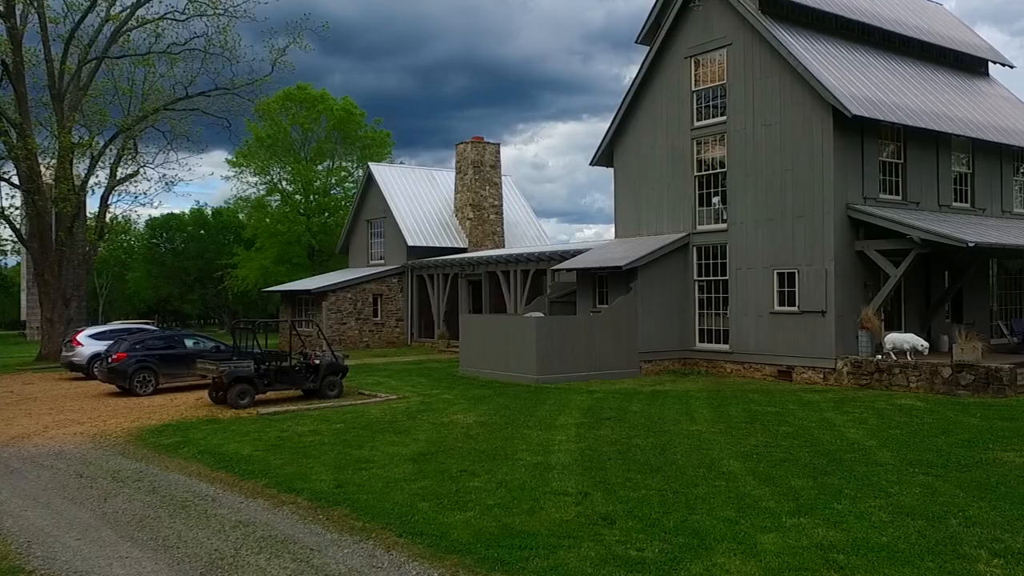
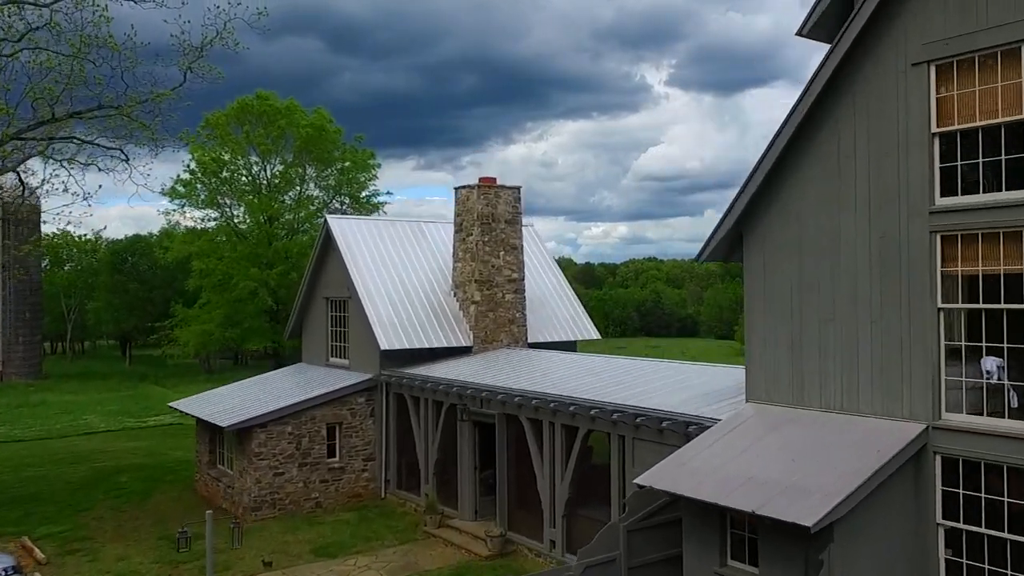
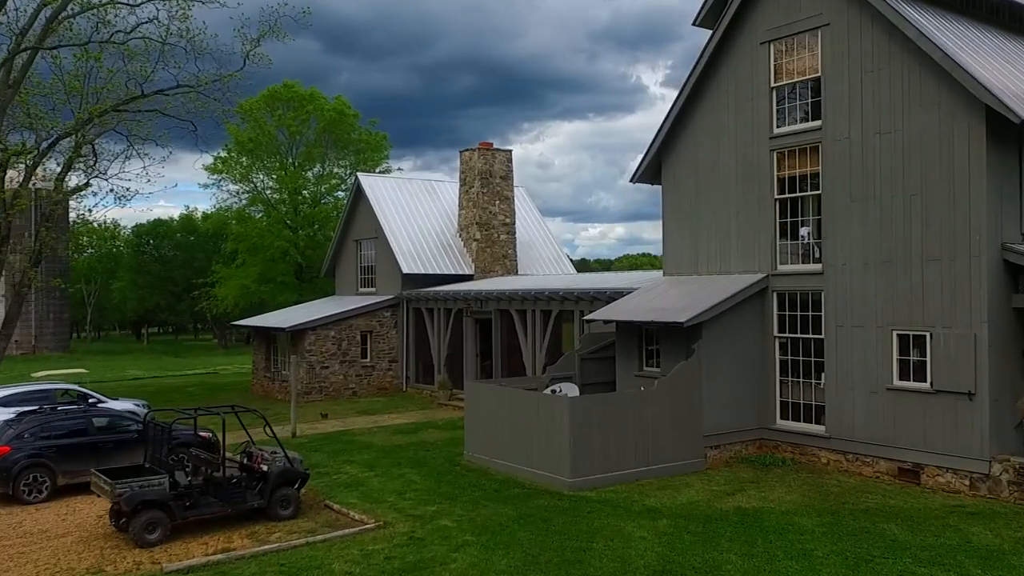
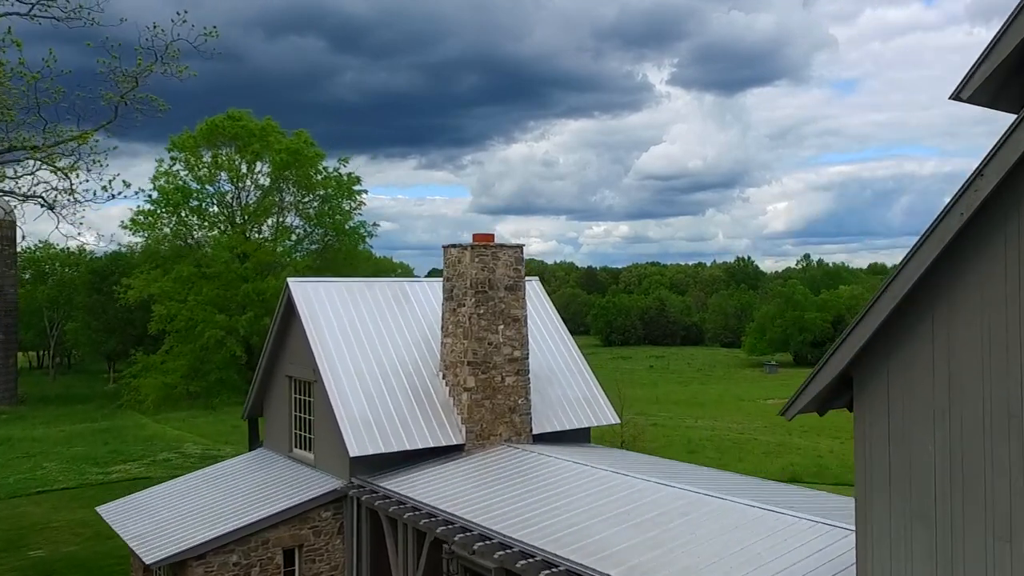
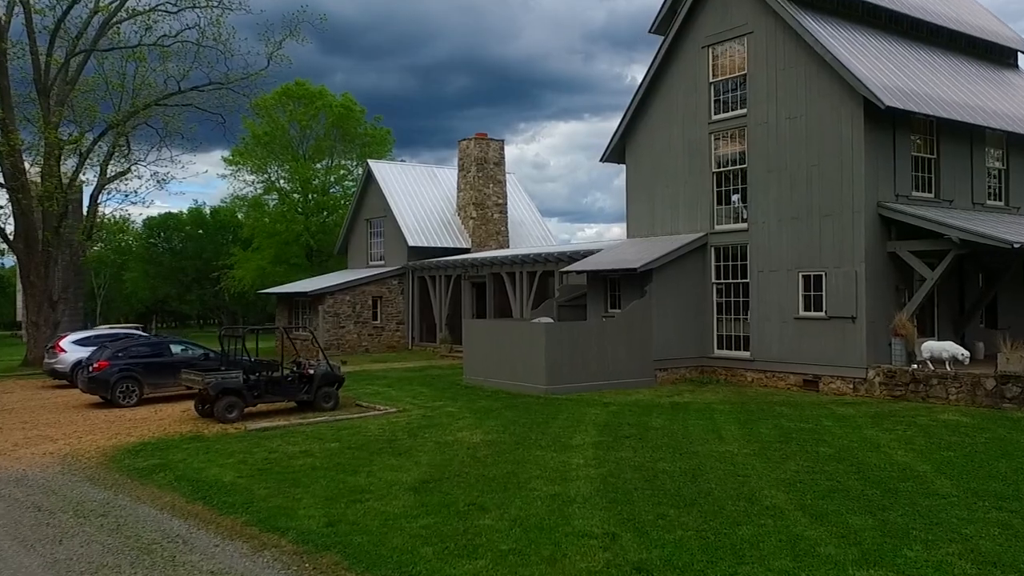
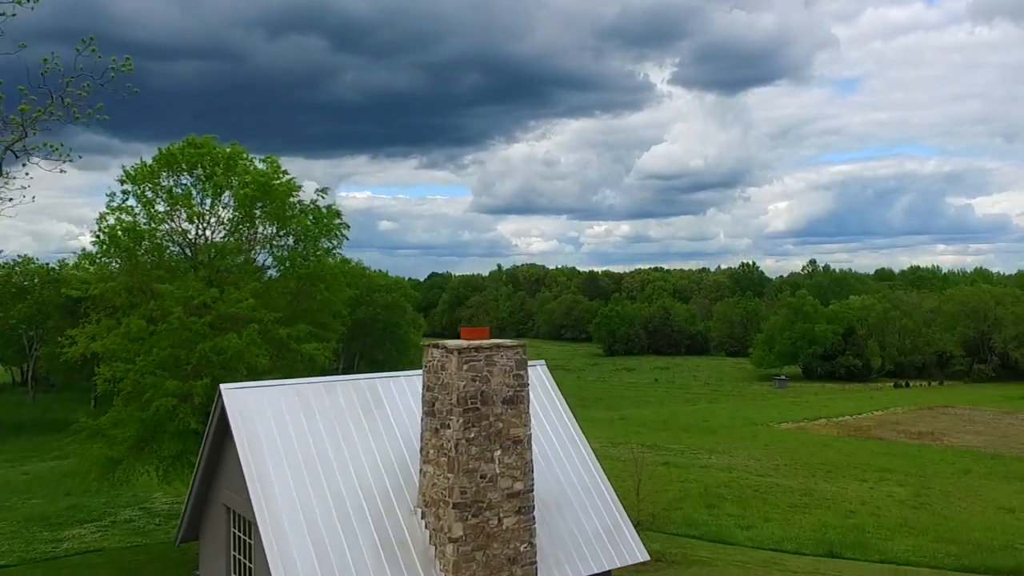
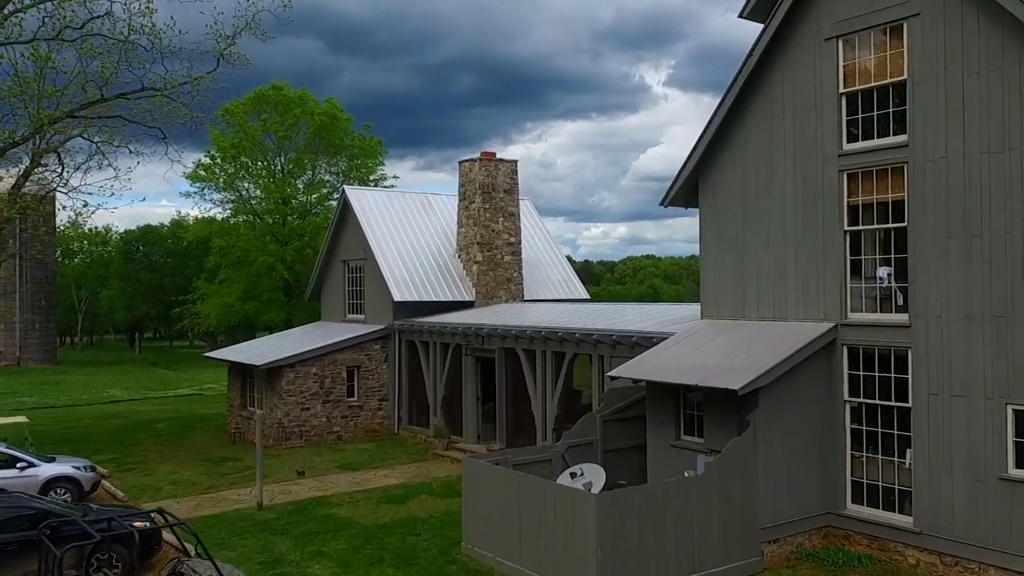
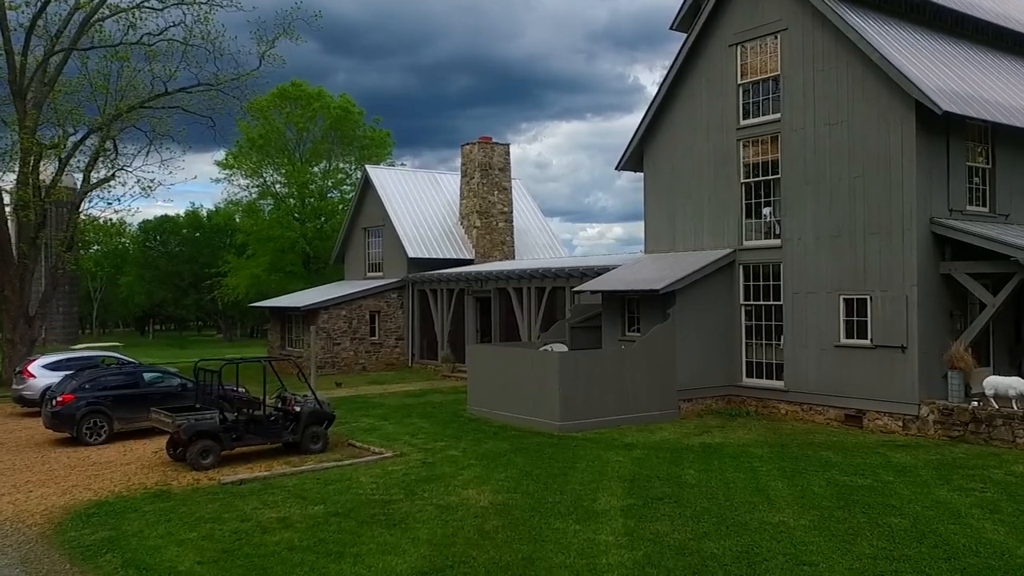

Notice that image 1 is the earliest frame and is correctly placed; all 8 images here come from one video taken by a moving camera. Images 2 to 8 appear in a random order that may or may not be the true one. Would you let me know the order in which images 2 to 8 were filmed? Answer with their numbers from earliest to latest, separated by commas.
5, 8, 3, 7, 2, 4, 6
